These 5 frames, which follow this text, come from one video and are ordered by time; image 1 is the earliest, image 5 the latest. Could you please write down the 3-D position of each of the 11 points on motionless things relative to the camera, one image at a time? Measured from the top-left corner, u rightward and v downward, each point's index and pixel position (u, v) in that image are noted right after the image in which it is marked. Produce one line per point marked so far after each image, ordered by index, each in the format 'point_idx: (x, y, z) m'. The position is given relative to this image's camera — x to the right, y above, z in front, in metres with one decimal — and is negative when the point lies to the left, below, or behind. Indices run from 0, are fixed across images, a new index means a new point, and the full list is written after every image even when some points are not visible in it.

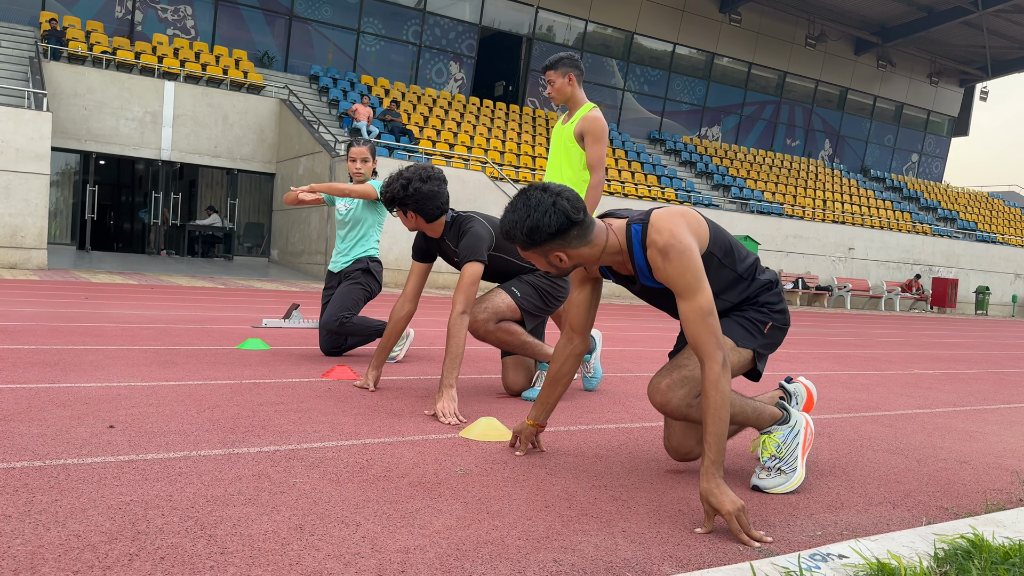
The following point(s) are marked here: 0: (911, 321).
0: (+8.9, -0.7, +19.3) m
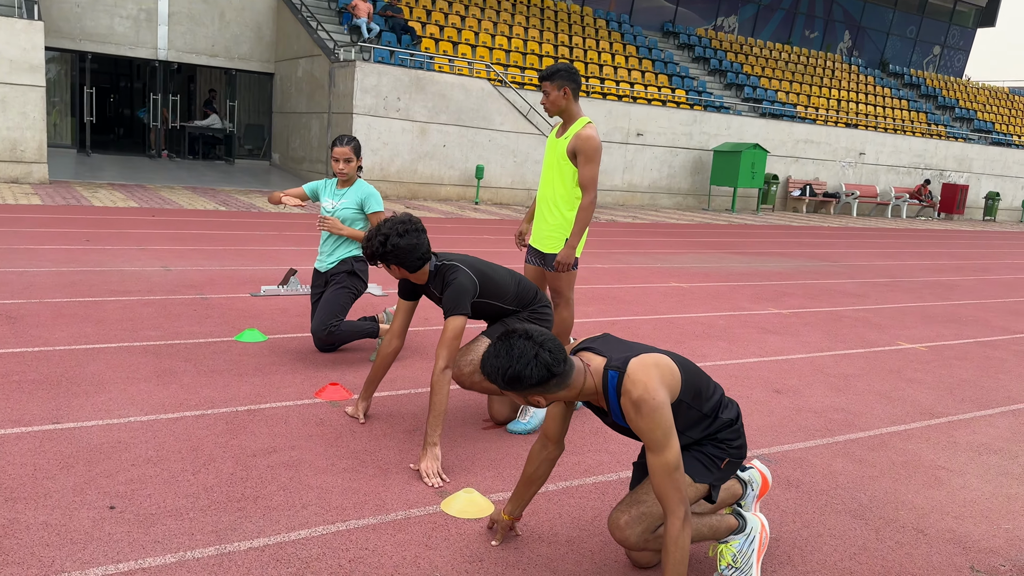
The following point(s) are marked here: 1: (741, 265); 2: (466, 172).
0: (+8.9, +1.2, +19.2) m
1: (+3.1, +0.3, +11.4) m
2: (-1.0, +2.5, +18.5) m
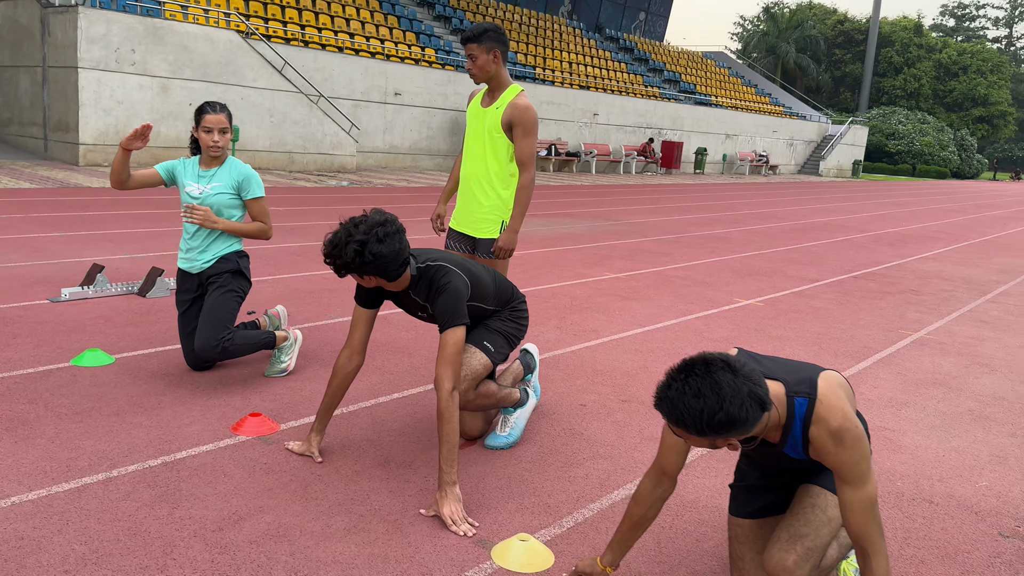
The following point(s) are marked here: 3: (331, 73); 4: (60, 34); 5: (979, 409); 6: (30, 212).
0: (+3.4, +2.4, +20.6) m
1: (+0.4, +0.8, +11.4) m
2: (-5.9, +3.0, +16.8) m
3: (-4.2, +4.9, +19.5) m
4: (-7.6, +4.3, +14.3) m
5: (+2.5, -0.7, +4.6) m
6: (-4.9, +0.8, +8.6) m
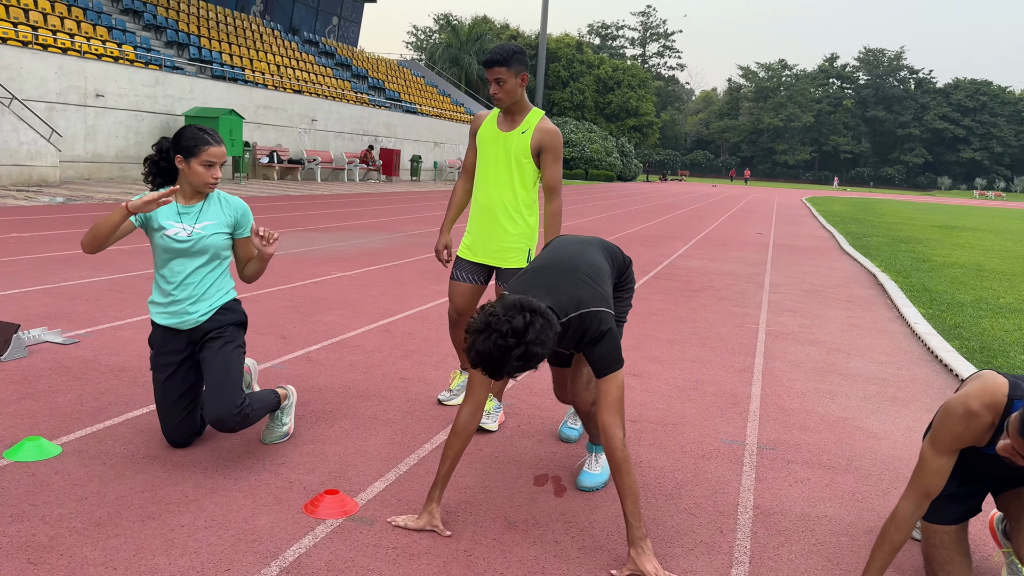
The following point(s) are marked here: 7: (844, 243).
0: (-2.8, +2.2, +20.6) m
1: (-2.3, +0.6, +10.9) m
2: (-10.1, +2.3, +13.7) m
3: (-9.6, +4.3, +16.7) m
4: (-10.9, +3.5, +10.7) m
5: (+2.3, -0.6, +5.3) m
6: (-6.2, +0.2, +6.4) m
7: (+6.9, +0.9, +17.6) m
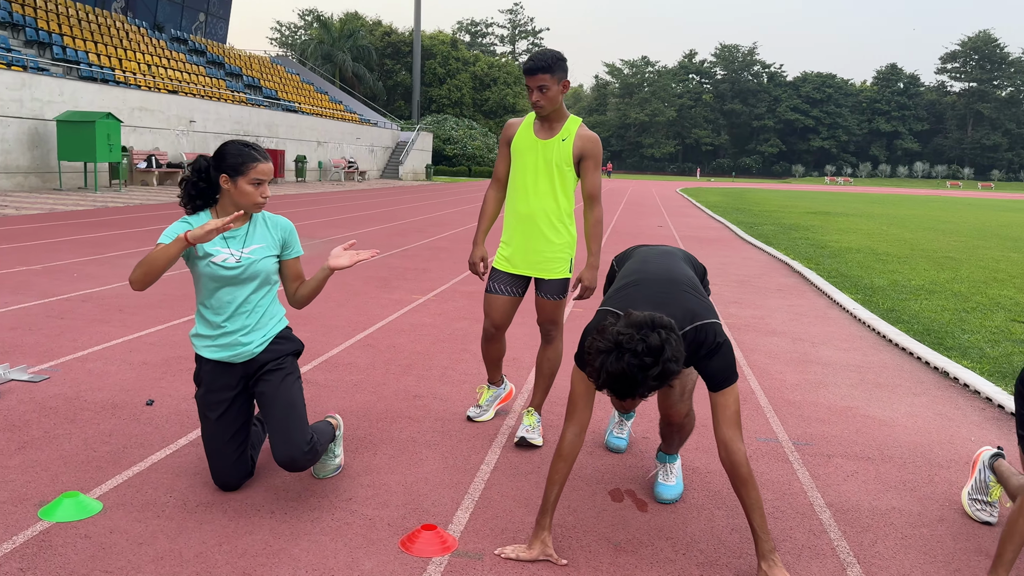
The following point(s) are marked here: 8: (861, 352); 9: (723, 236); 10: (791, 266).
0: (-5.1, +2.0, +19.9) m
1: (-3.1, +0.4, +10.4) m
2: (-11.3, +1.8, +12.0) m
3: (-11.4, +3.8, +15.1) m
4: (-11.8, +2.9, +8.9) m
5: (+2.3, -0.6, +5.5) m
6: (-6.3, -0.1, +5.4) m
7: (+5.0, +1.2, +18.3) m
8: (+2.6, -0.5, +6.4) m
9: (+4.5, +1.1, +17.8) m
10: (+3.9, +0.3, +11.8) m
